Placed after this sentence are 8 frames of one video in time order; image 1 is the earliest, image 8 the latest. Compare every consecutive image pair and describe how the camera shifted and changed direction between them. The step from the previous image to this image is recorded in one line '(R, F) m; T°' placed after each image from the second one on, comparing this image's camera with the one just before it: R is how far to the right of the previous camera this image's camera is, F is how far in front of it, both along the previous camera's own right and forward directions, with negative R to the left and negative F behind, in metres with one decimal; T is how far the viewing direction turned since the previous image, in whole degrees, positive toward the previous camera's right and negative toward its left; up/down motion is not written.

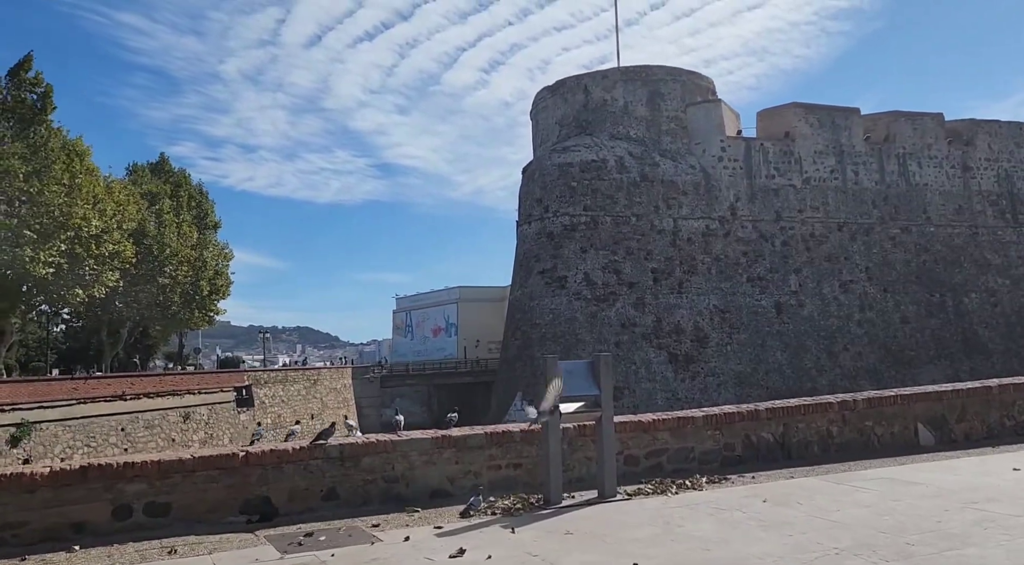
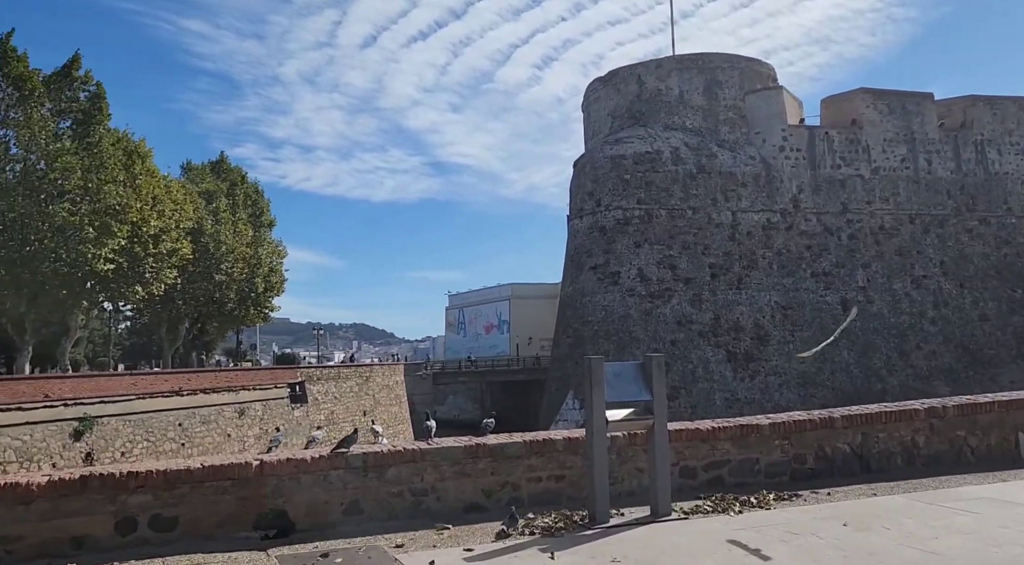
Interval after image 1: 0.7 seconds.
(+0.1, +0.4) m; -4°
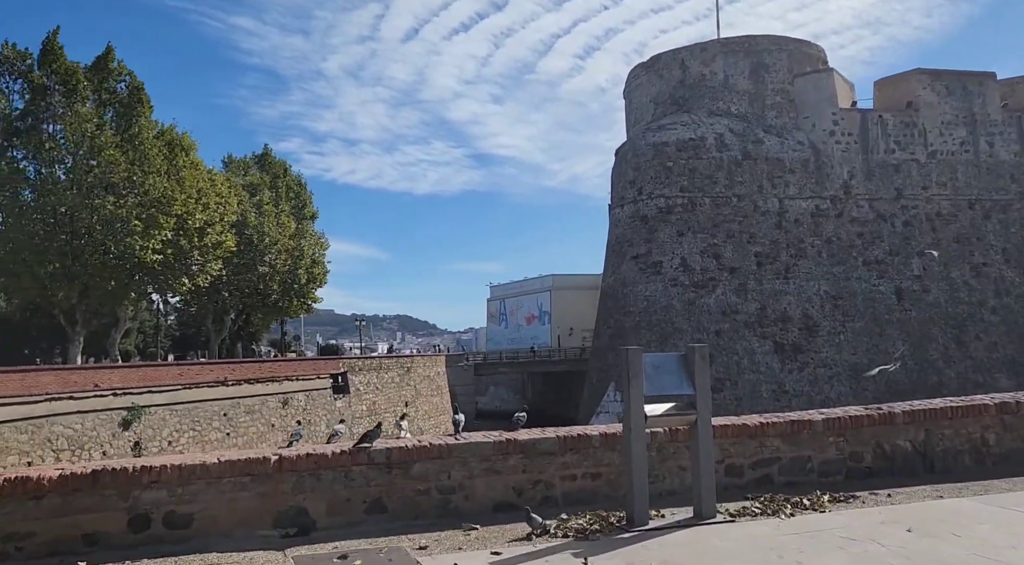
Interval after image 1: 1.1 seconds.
(0.0, +0.2) m; -3°
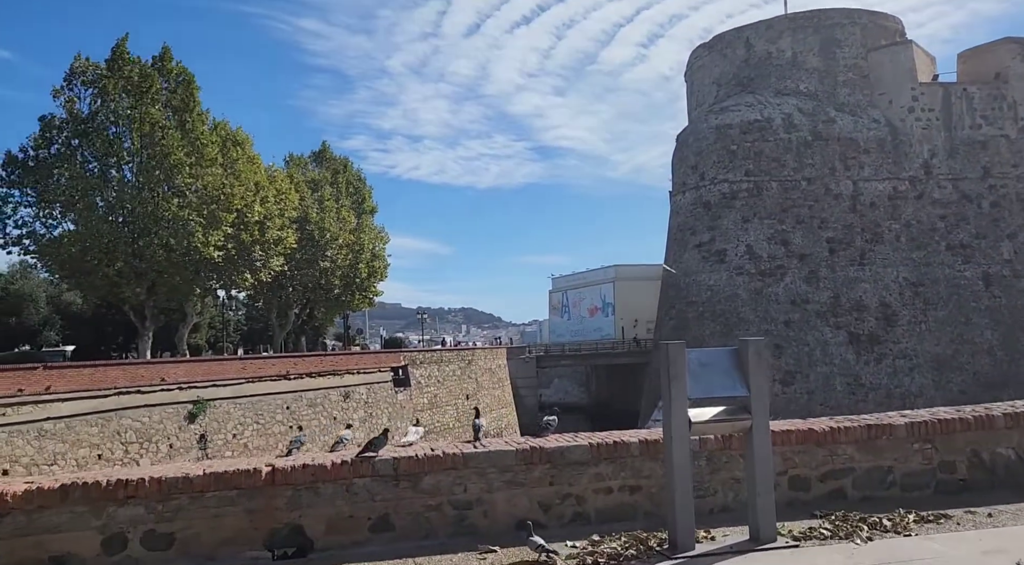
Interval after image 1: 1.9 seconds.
(+0.1, +0.4) m; -5°
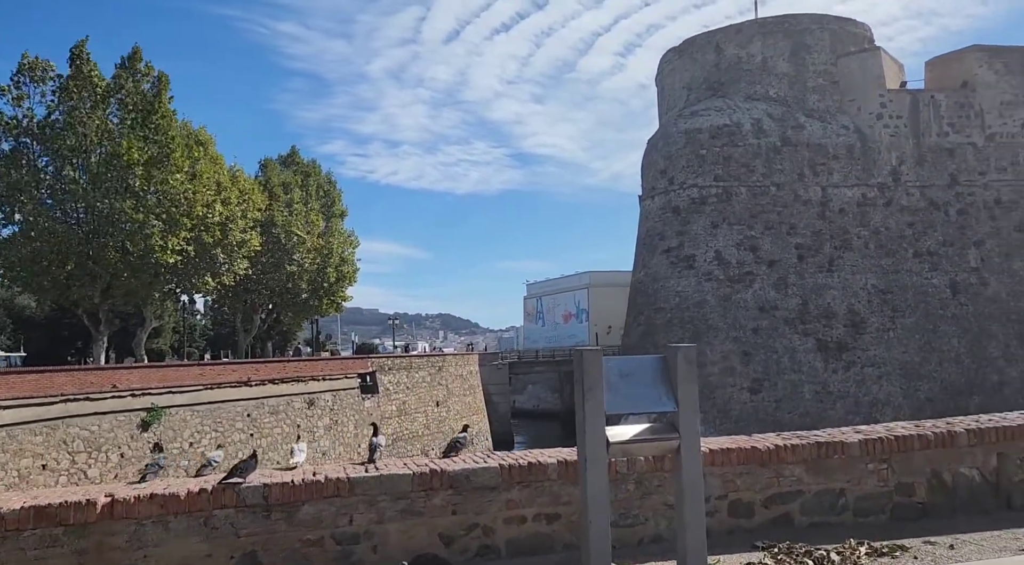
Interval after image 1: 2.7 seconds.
(+0.2, +0.3) m; +2°
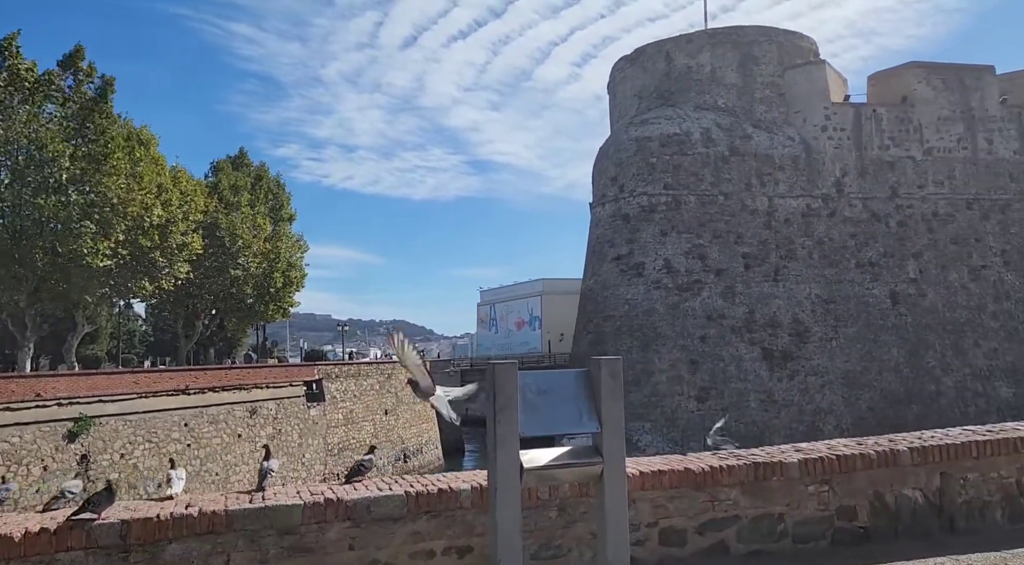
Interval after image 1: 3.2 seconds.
(+0.1, +0.2) m; +4°
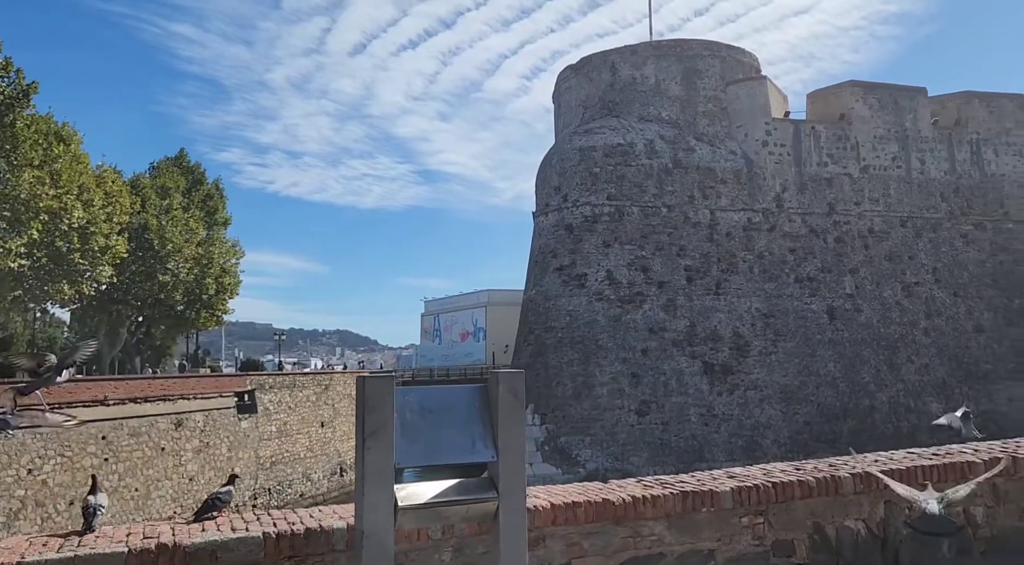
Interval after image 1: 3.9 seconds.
(+0.1, +0.4) m; +4°
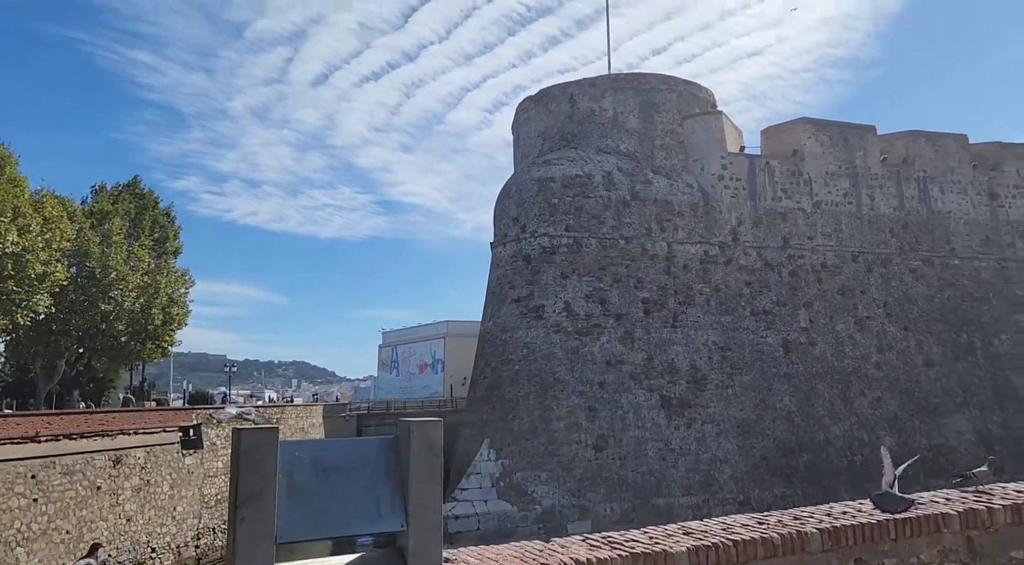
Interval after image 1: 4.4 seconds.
(+0.1, +0.2) m; +3°
